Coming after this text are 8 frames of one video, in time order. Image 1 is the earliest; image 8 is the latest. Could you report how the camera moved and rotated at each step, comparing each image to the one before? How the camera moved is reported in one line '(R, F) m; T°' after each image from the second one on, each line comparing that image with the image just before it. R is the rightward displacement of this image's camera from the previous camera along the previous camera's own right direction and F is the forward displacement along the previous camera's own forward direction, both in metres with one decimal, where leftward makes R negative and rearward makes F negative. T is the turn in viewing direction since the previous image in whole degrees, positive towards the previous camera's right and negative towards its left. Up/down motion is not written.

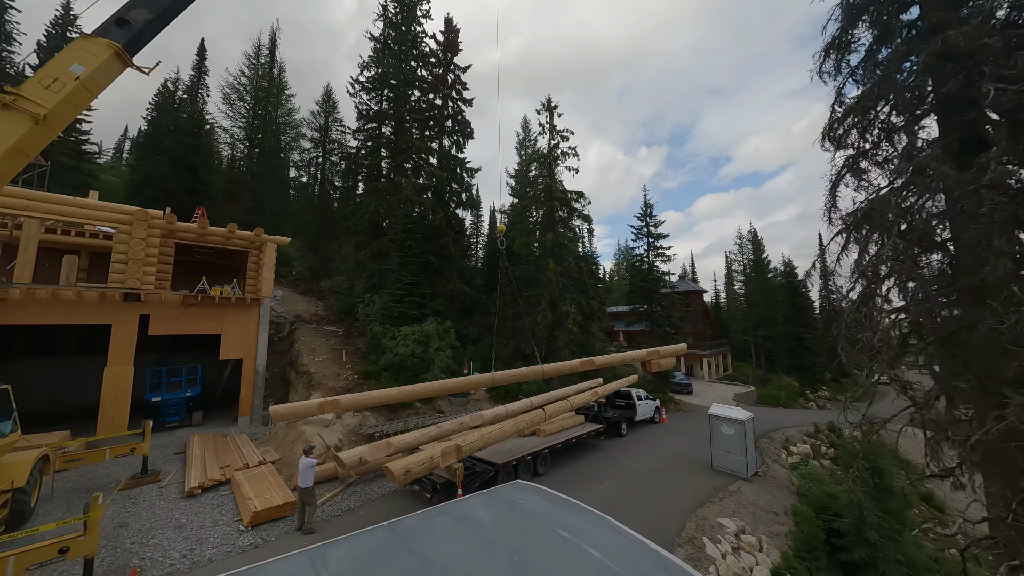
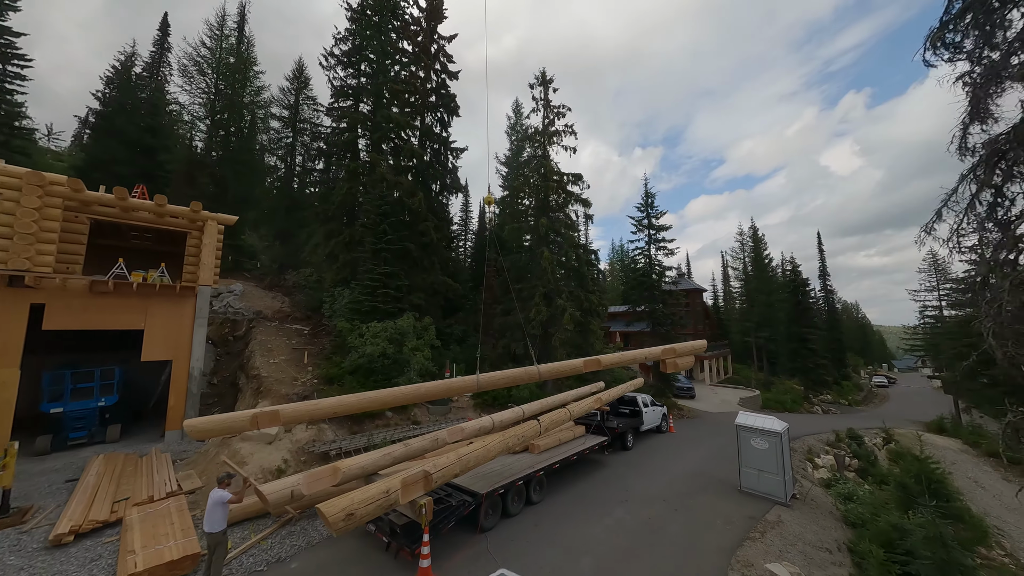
(+0.1, +2.0) m; +1°
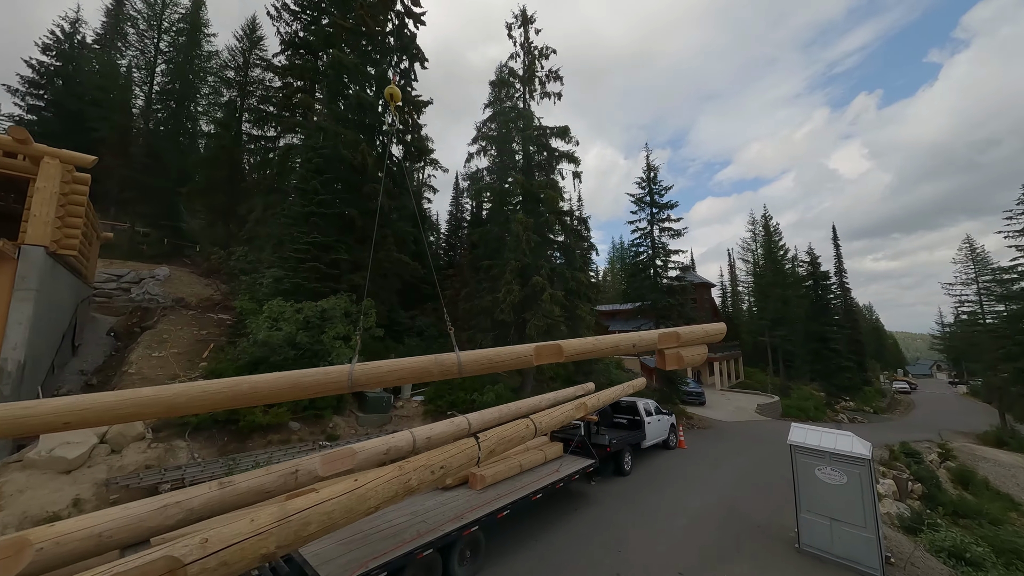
(+1.3, +3.3) m; 0°
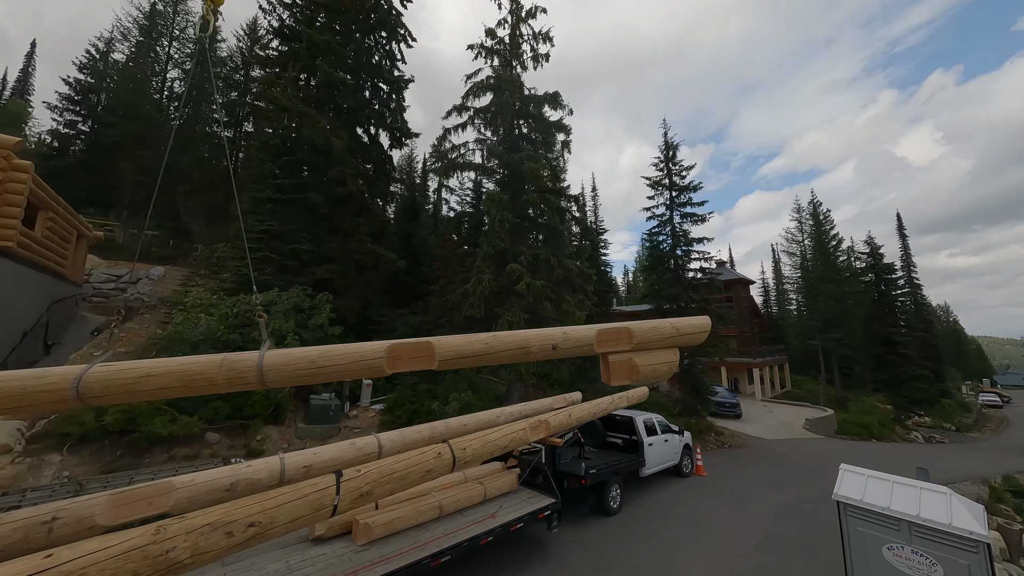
(+1.7, +1.9) m; -5°
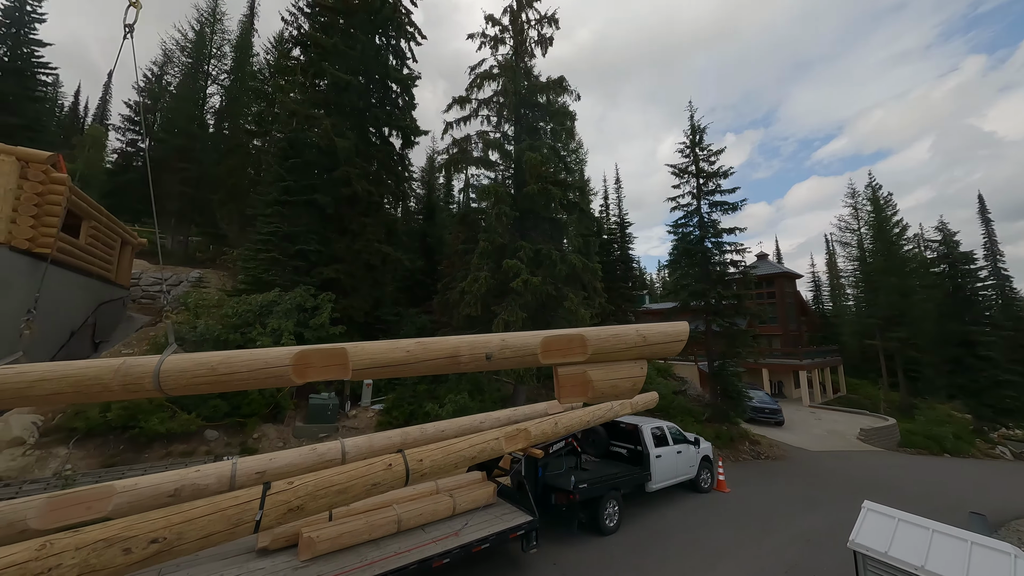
(+1.0, +0.5) m; -6°
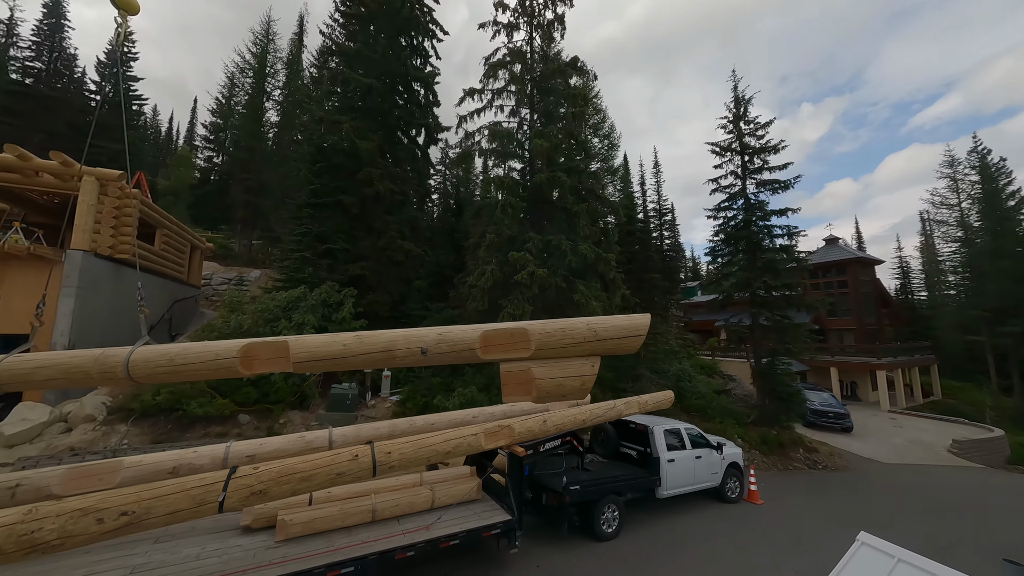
(+1.0, +0.3) m; -8°
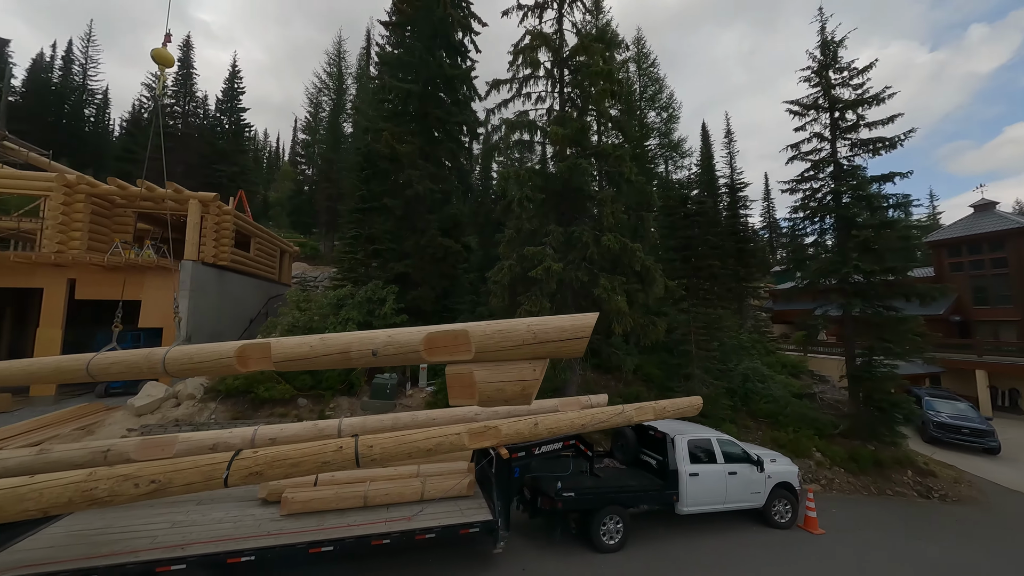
(+1.4, +0.3) m; -12°
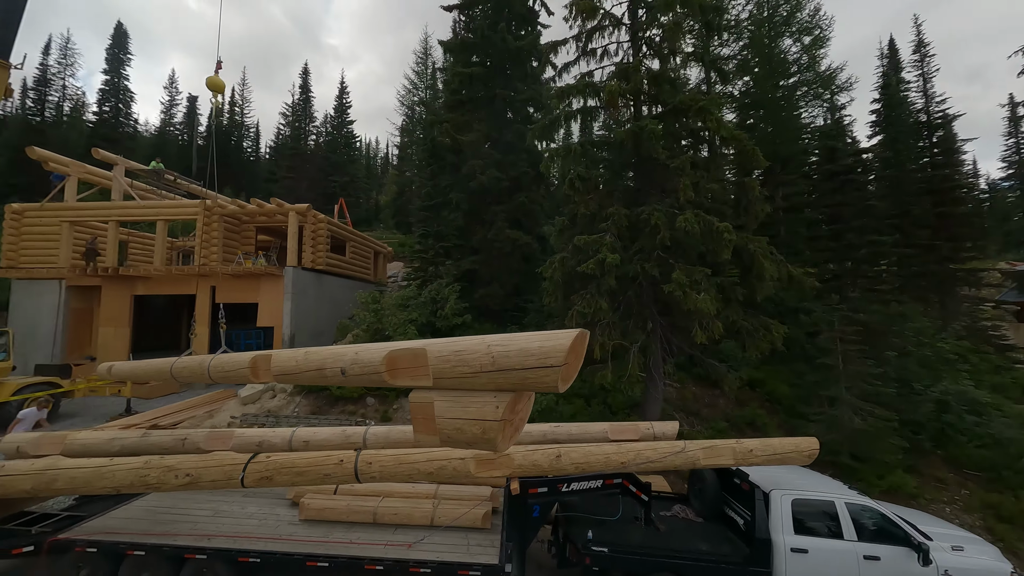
(+1.2, +1.1) m; -18°
